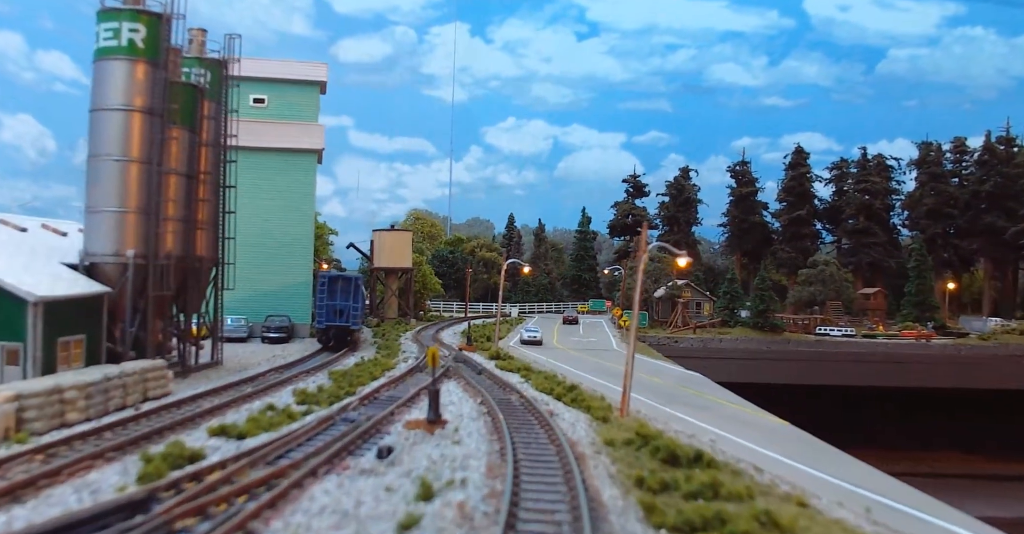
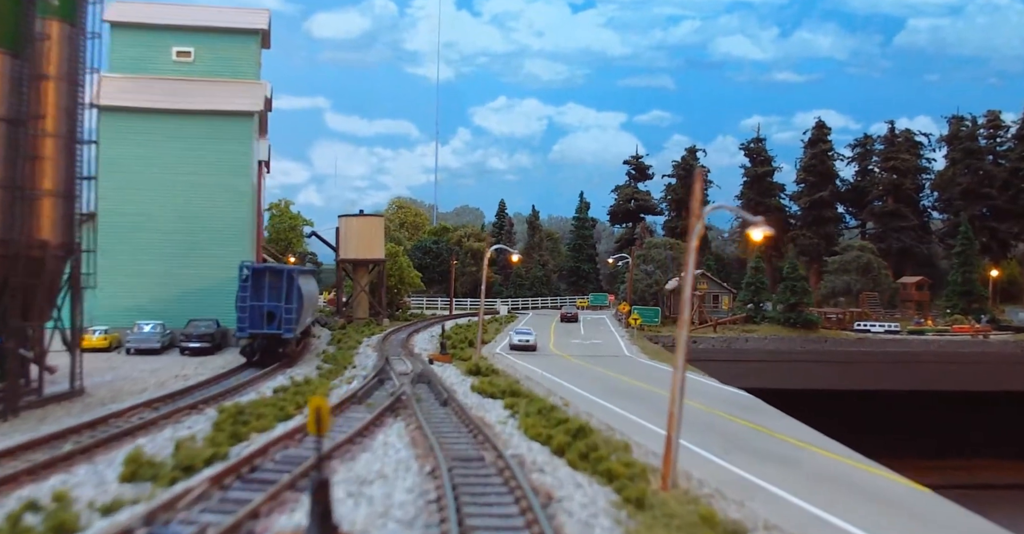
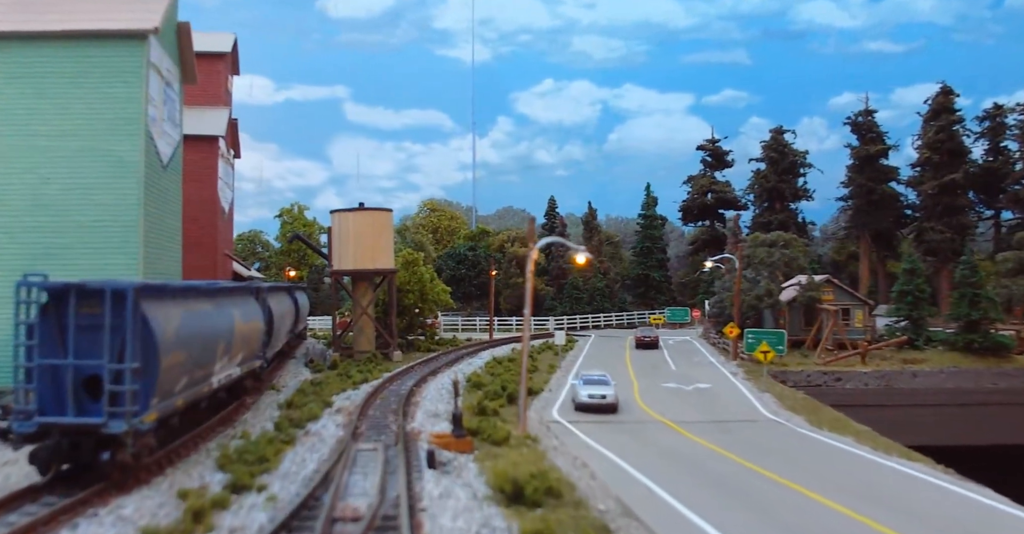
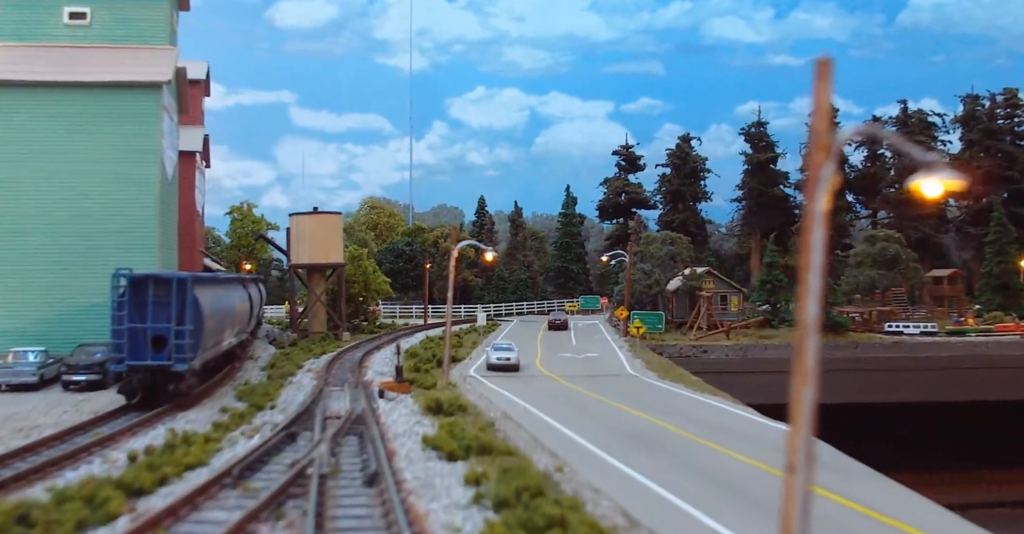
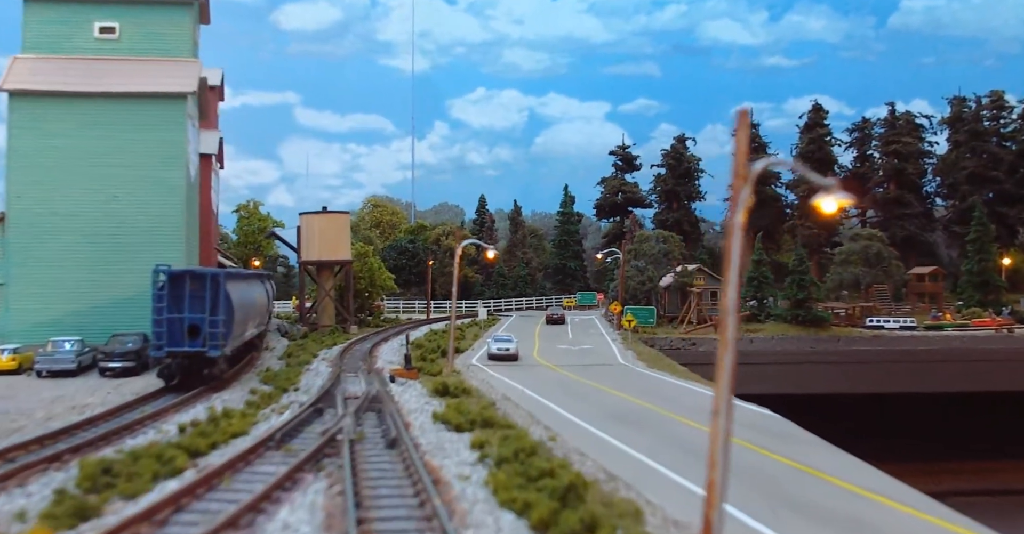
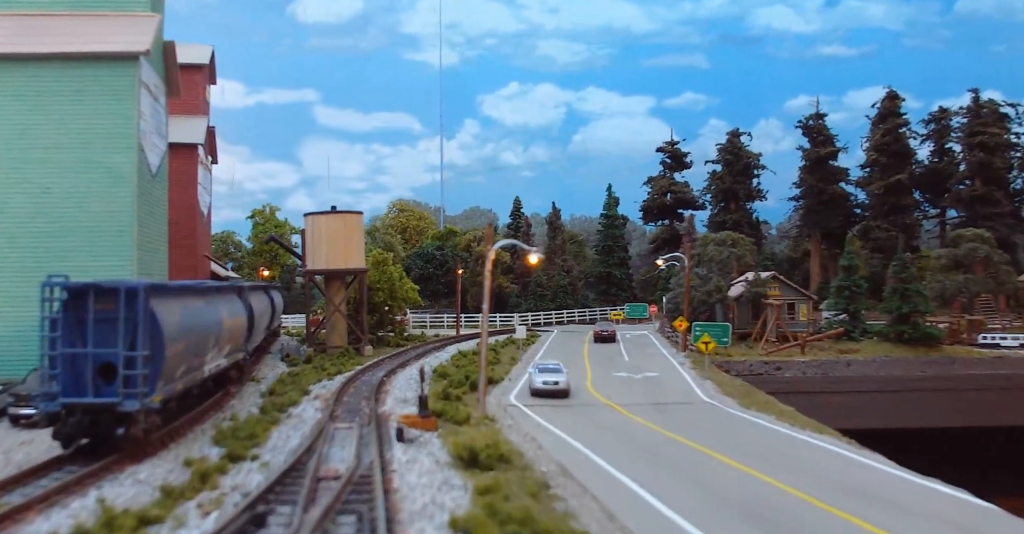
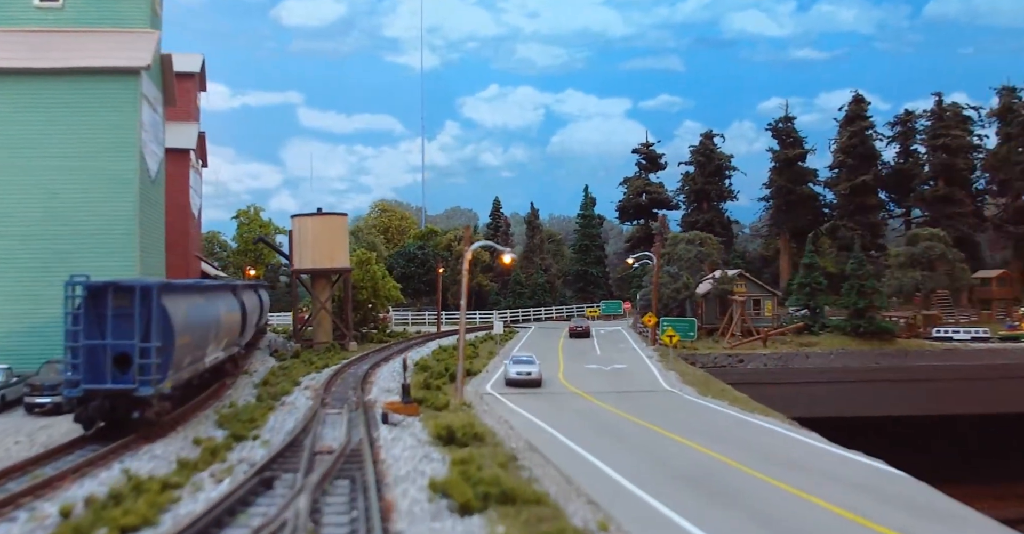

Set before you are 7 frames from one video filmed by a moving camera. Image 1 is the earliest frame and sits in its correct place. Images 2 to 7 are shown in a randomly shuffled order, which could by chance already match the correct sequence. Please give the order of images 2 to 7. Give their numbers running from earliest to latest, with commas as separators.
2, 5, 4, 7, 6, 3
